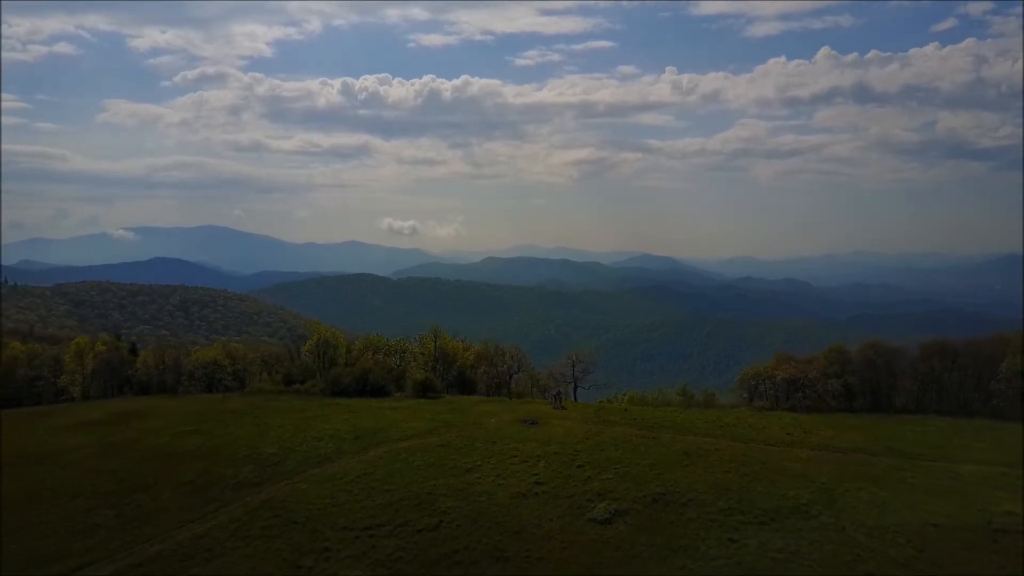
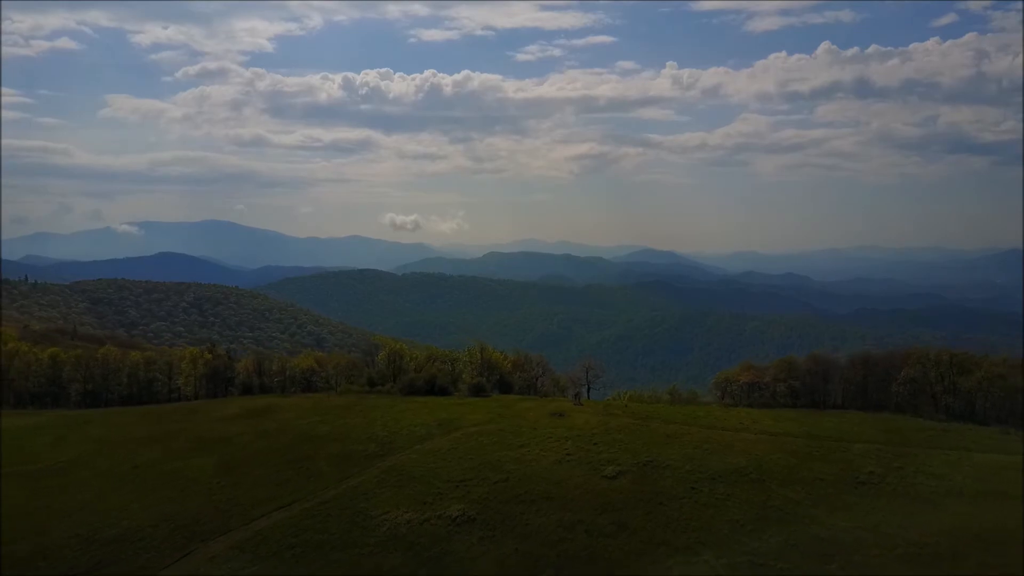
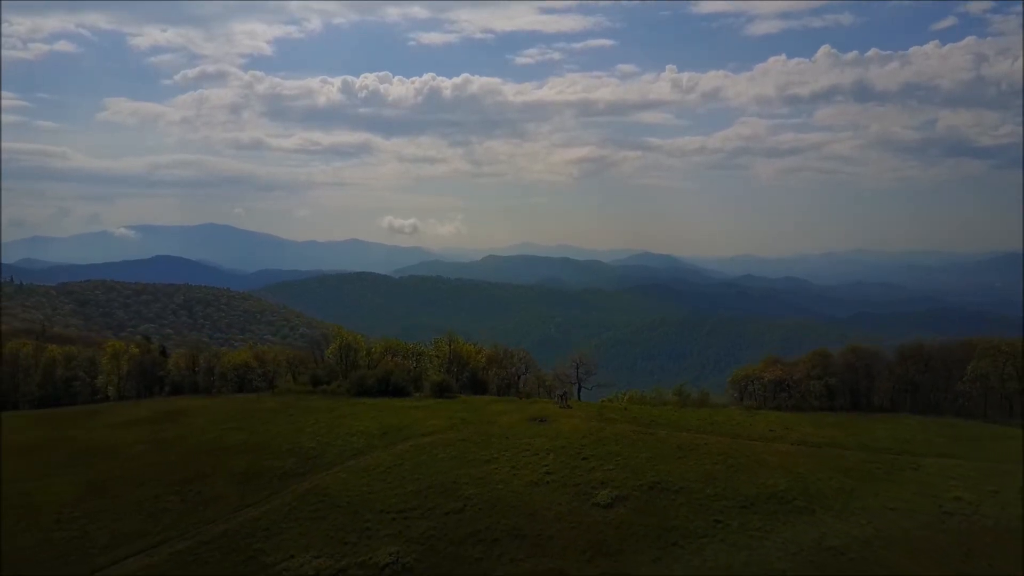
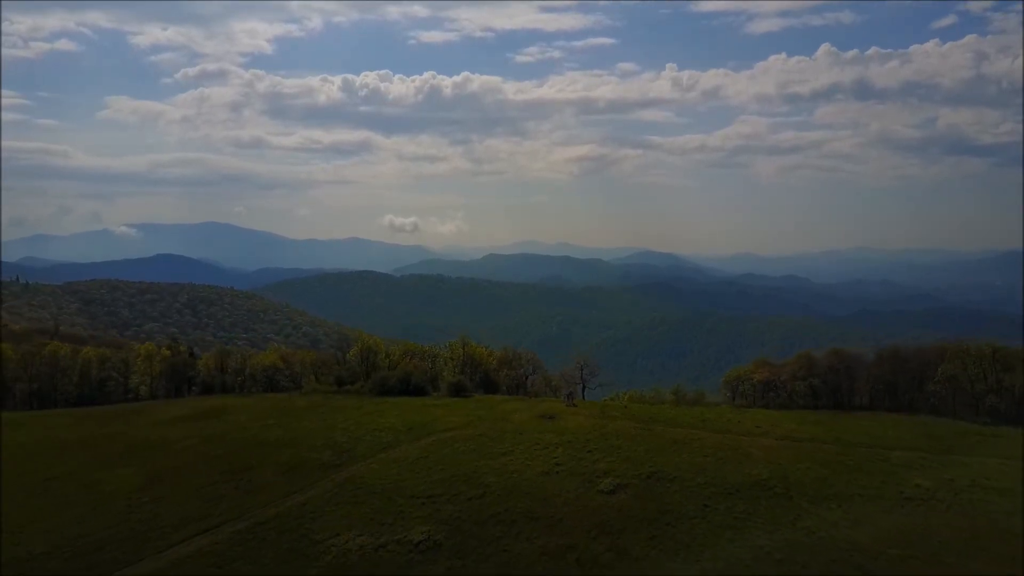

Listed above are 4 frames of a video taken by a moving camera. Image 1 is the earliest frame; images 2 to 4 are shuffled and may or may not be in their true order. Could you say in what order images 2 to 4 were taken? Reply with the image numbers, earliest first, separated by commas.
3, 4, 2
